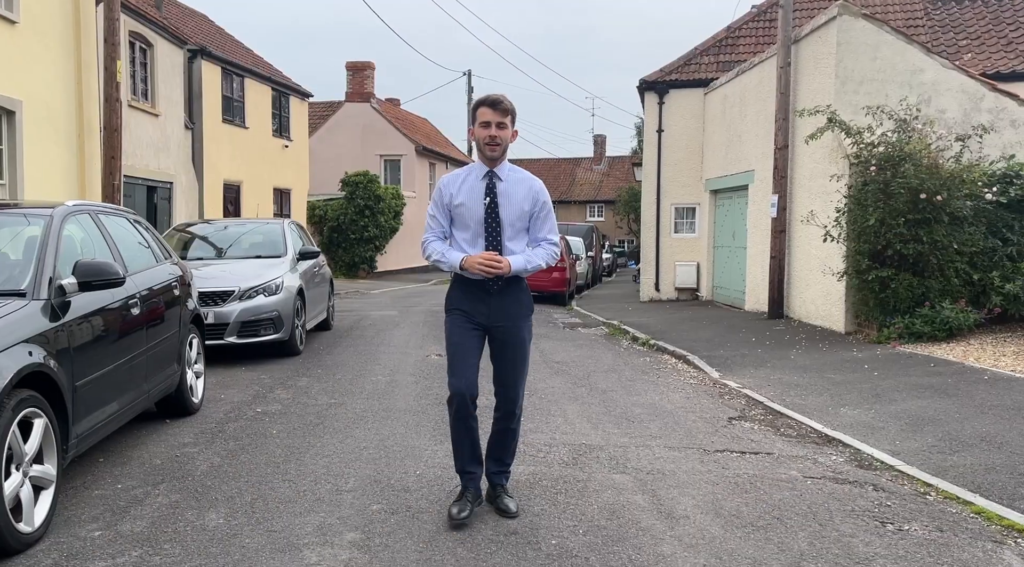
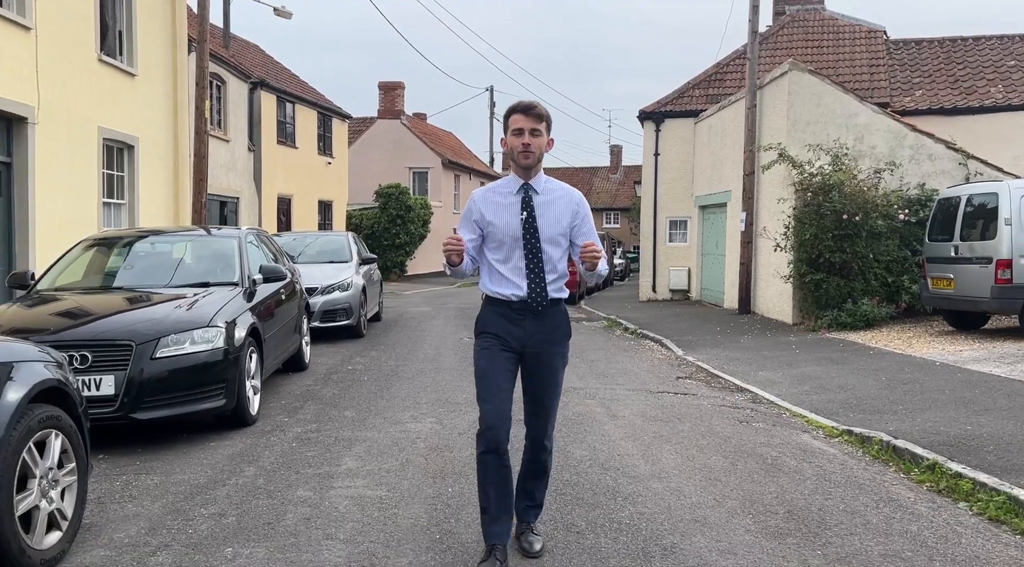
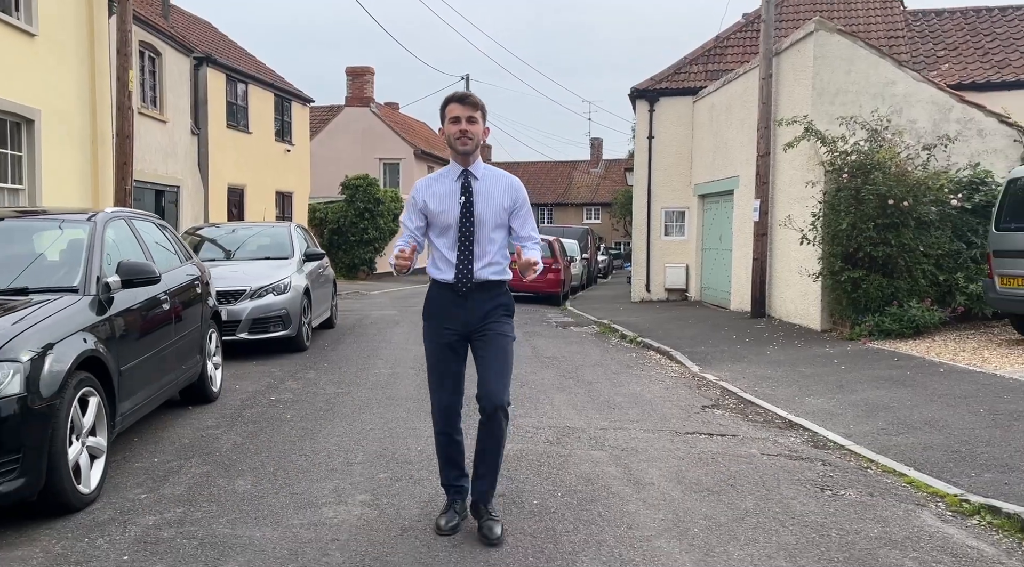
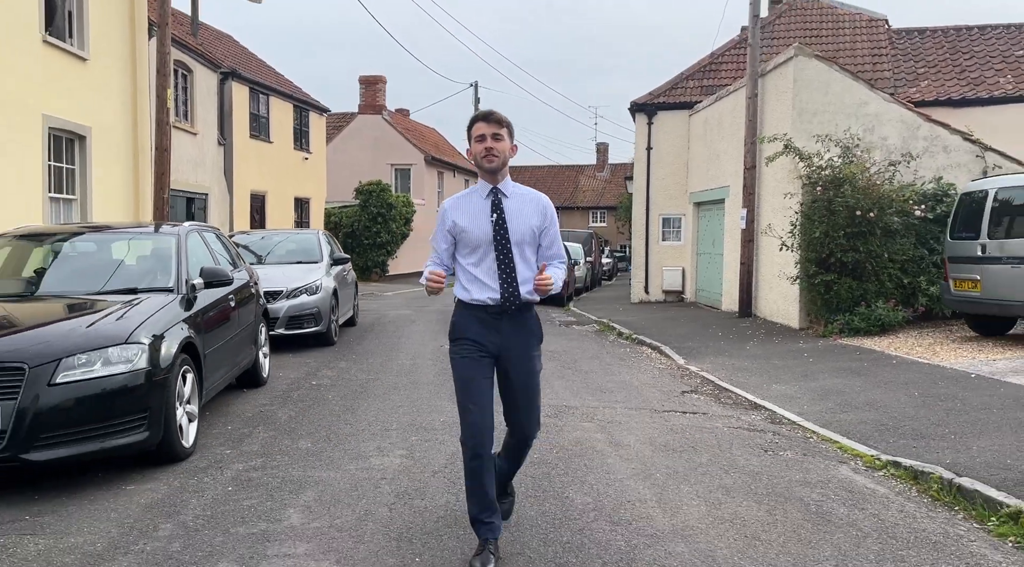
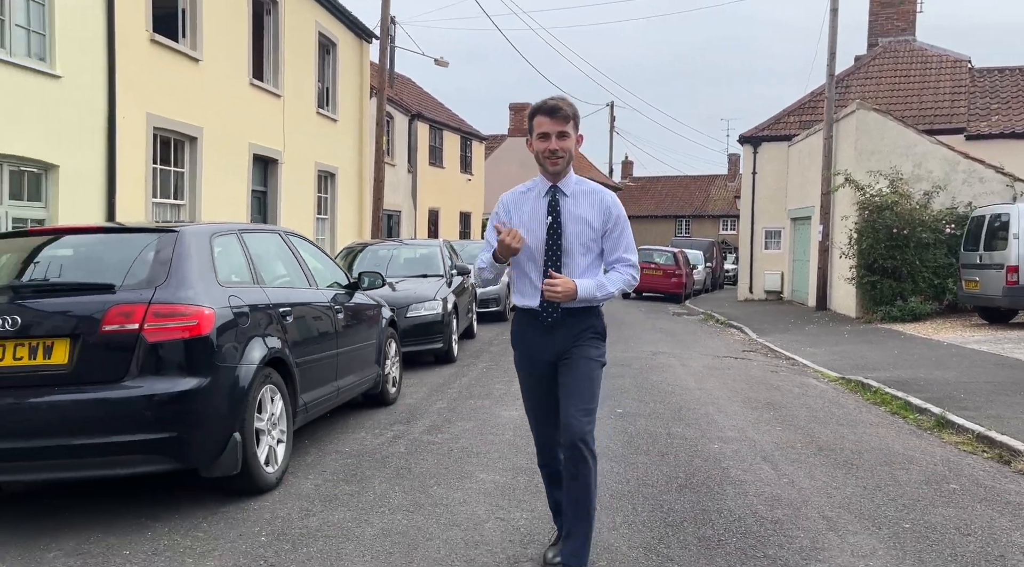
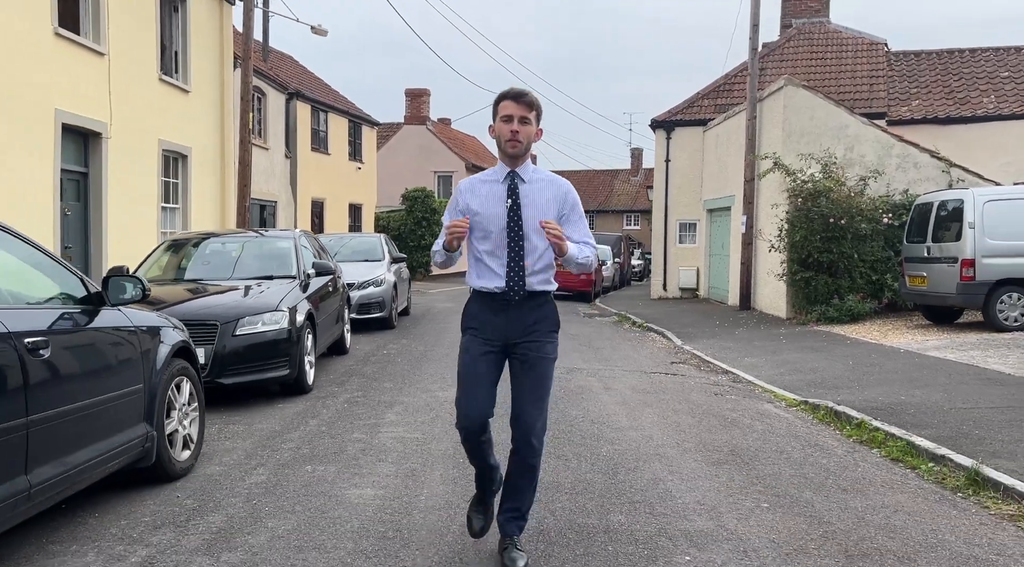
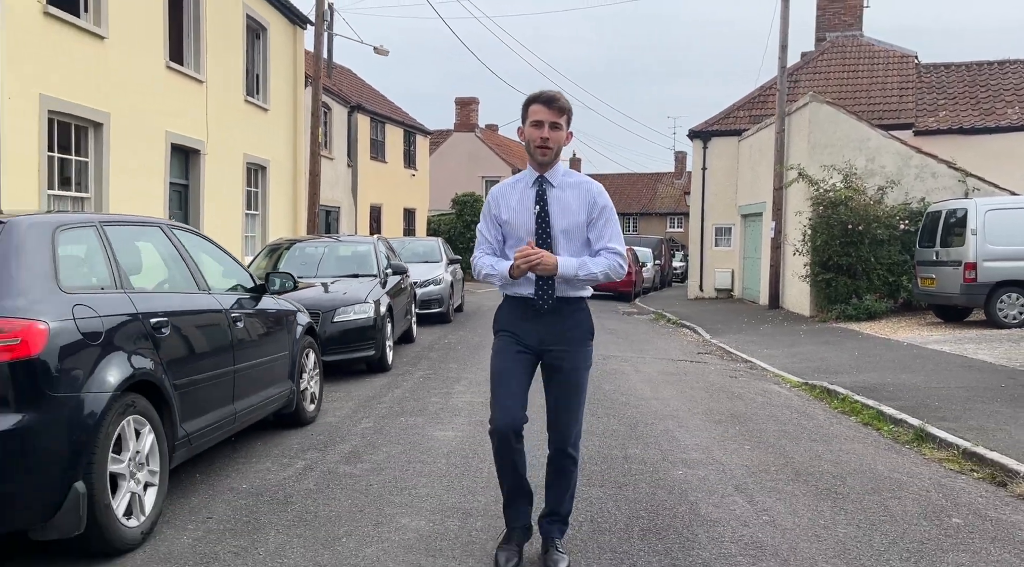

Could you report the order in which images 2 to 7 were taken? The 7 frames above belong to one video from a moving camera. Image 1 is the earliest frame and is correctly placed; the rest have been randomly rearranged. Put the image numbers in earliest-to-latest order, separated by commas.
3, 4, 2, 6, 7, 5
